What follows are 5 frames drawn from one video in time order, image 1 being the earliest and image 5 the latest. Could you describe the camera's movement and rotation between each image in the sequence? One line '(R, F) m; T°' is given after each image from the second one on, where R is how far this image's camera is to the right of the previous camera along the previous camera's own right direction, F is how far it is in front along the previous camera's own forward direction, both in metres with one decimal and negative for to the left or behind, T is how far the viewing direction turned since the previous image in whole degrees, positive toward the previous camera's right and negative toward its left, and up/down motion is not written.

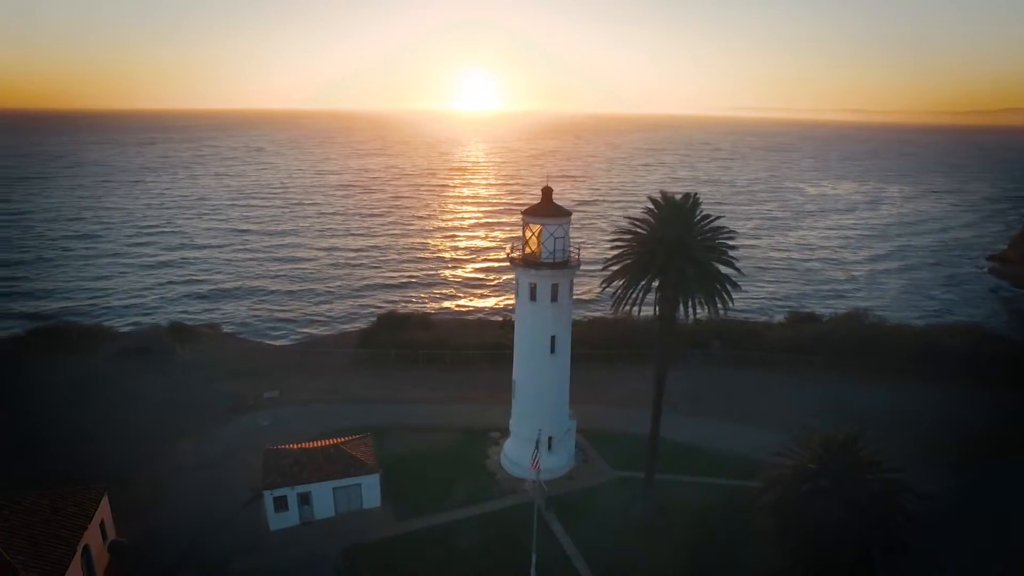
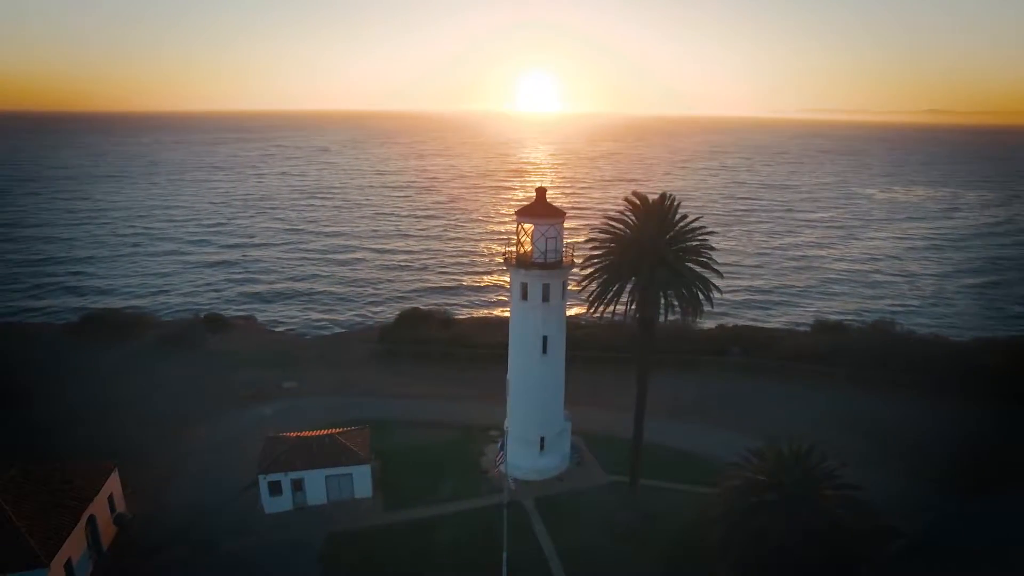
(+2.5, 0.0) m; -5°
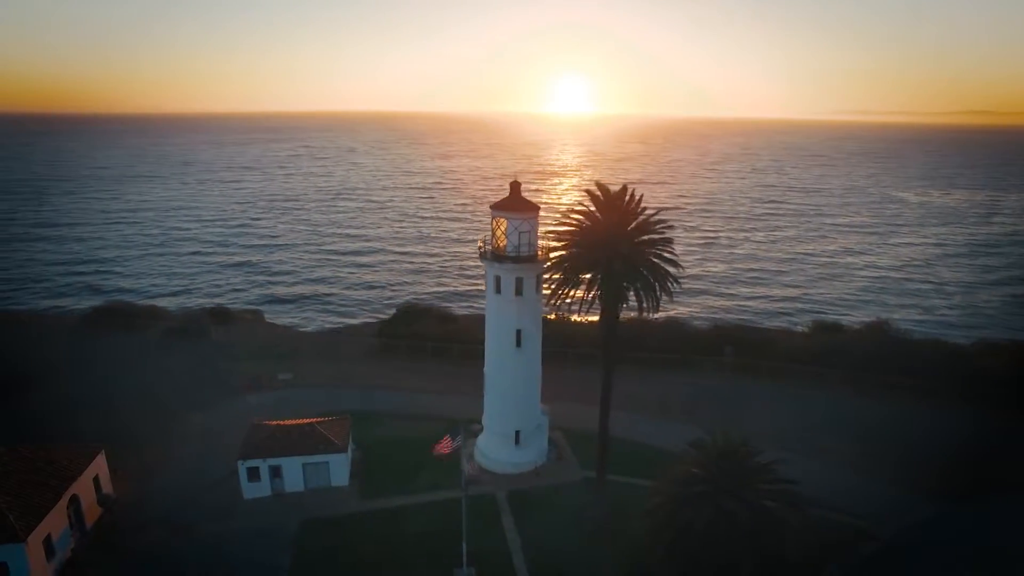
(+2.0, -0.1) m; -3°
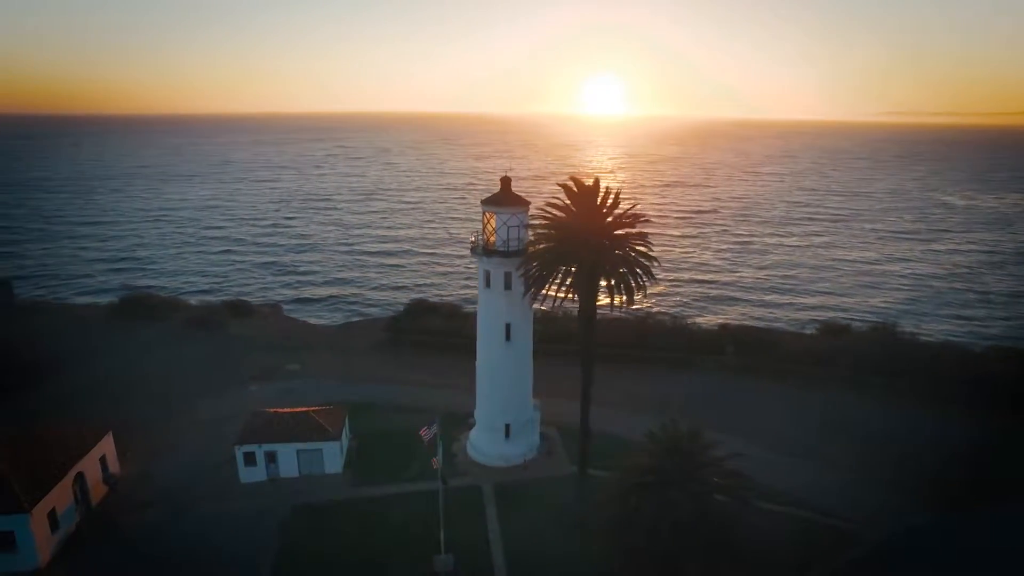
(+1.7, -0.2) m; -3°
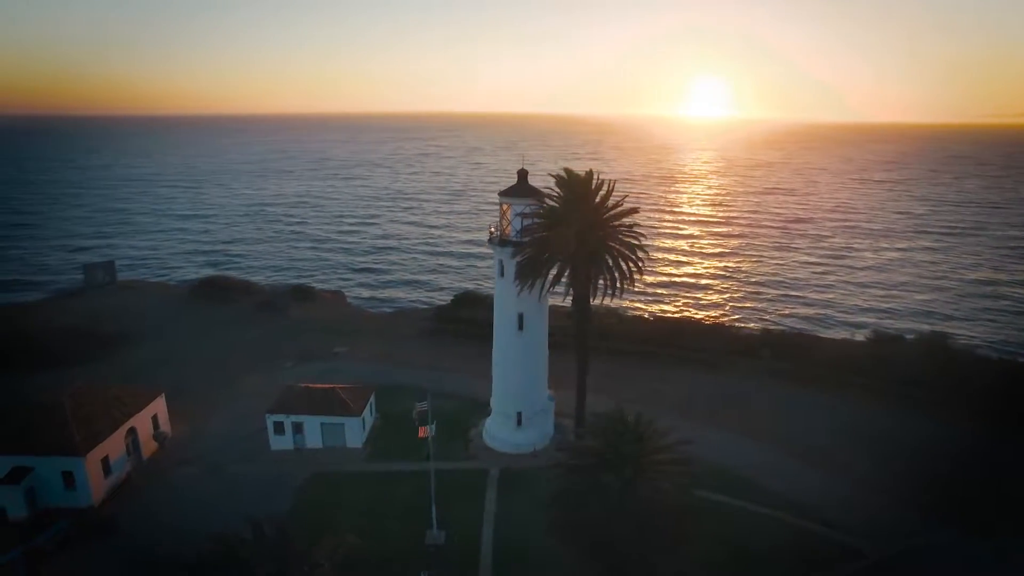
(+3.0, -0.3) m; -8°
